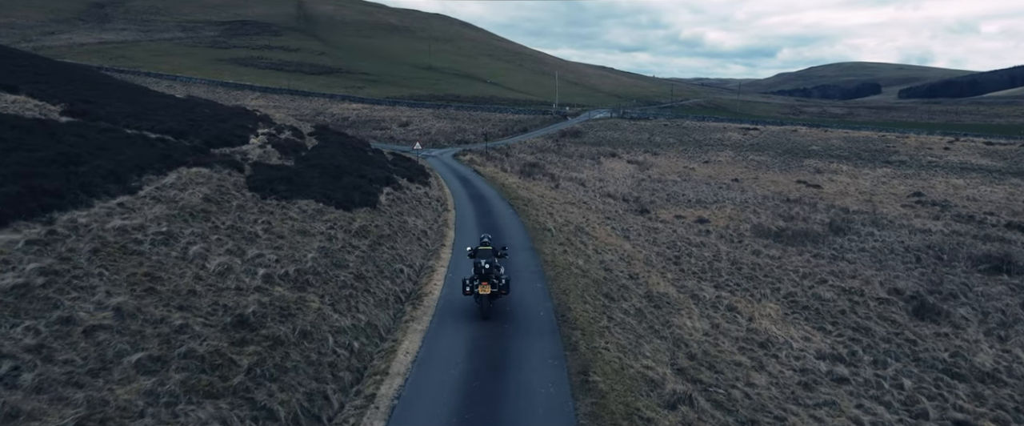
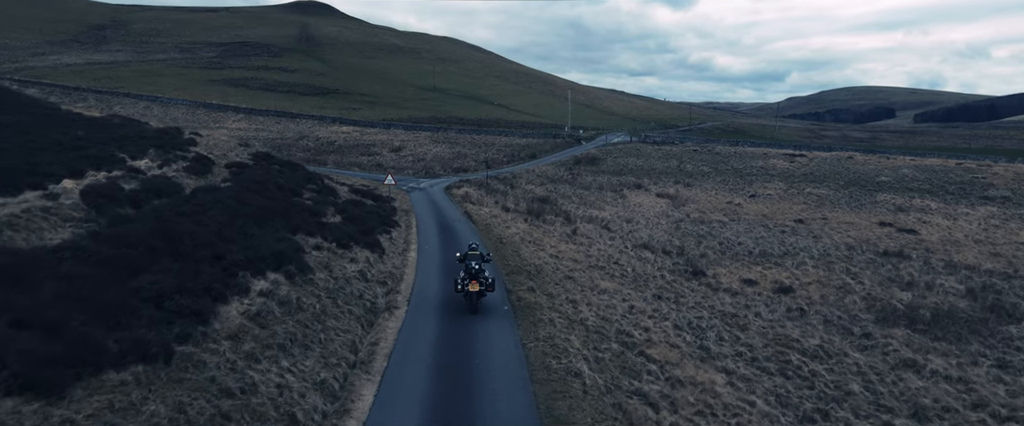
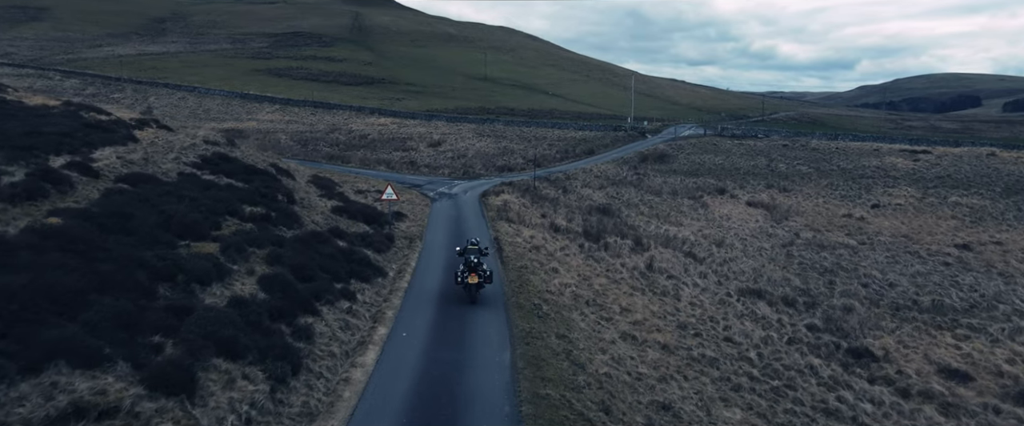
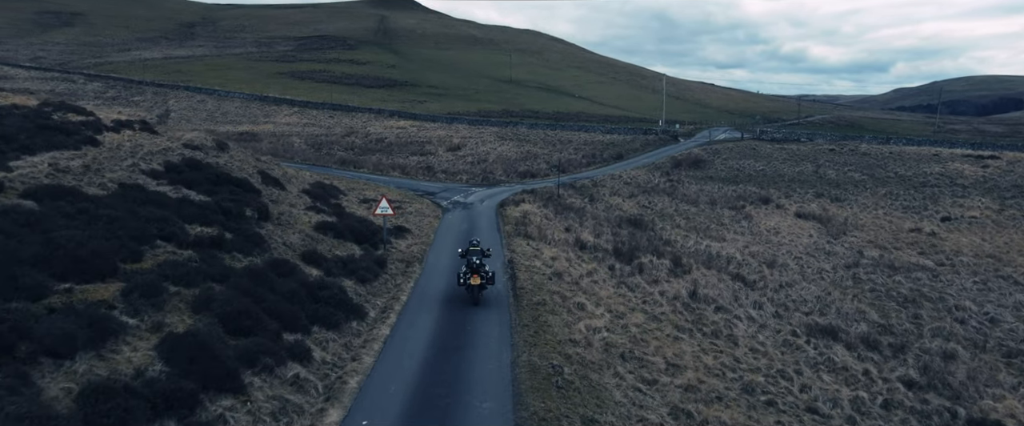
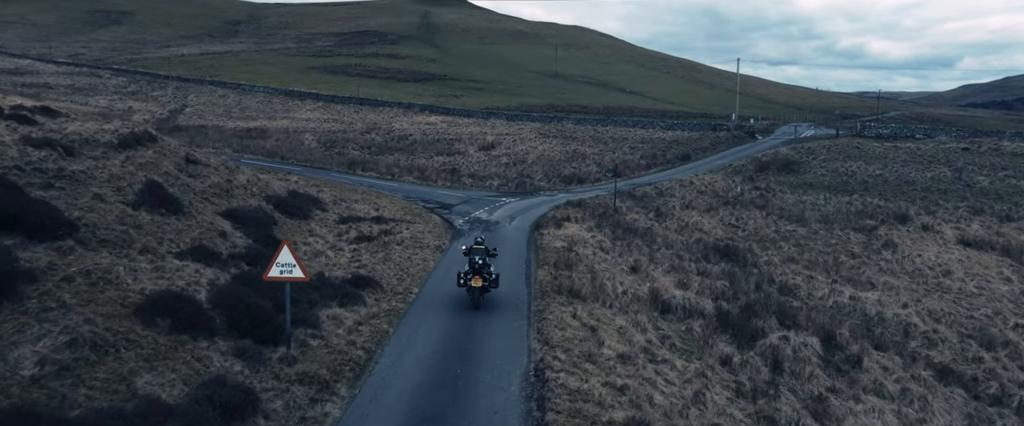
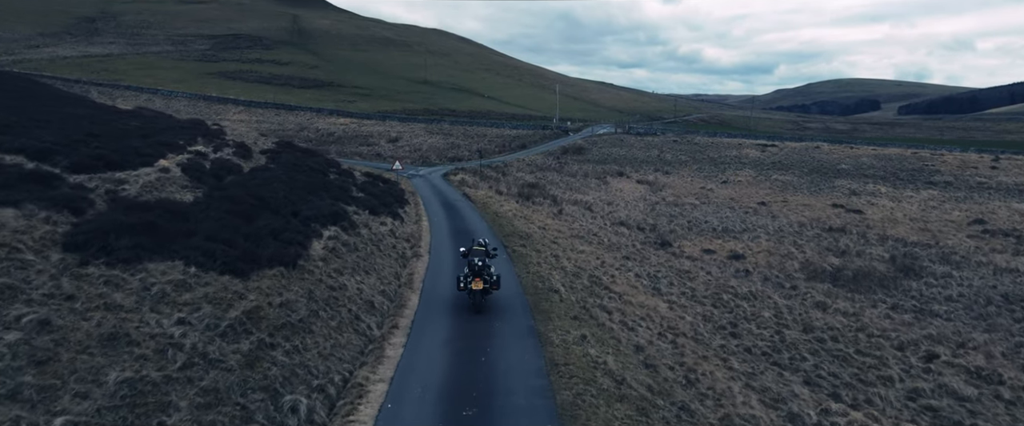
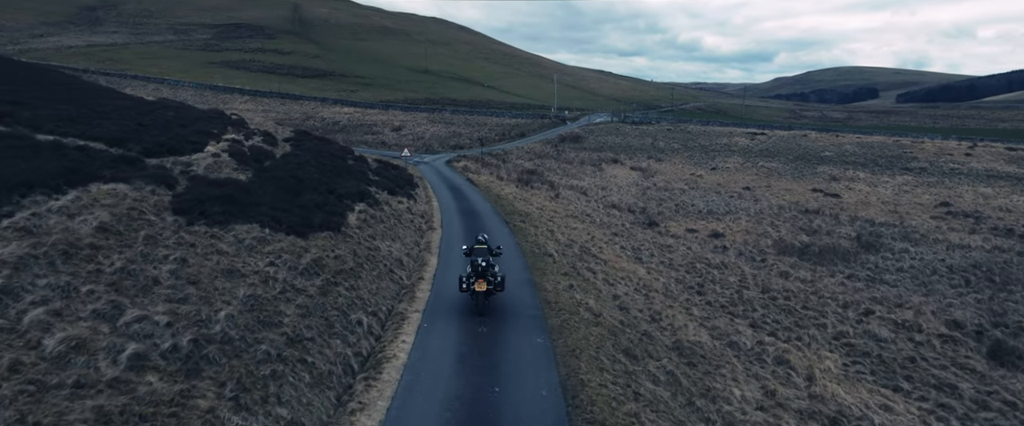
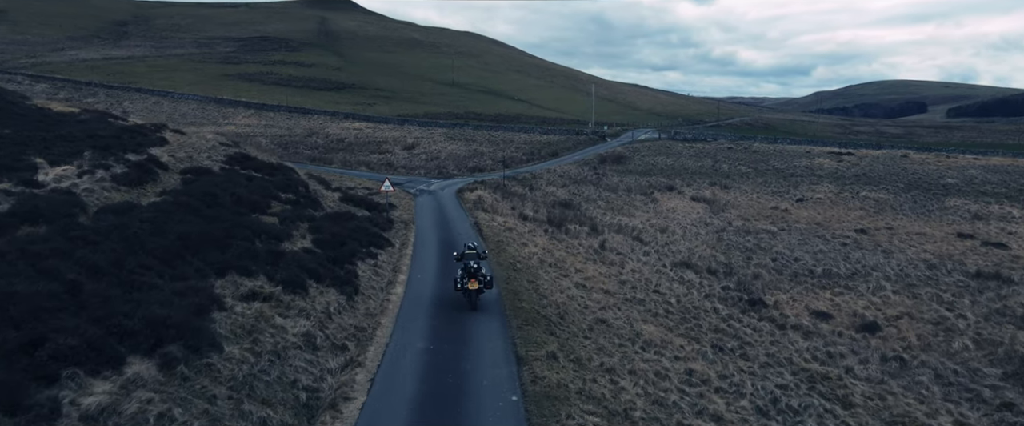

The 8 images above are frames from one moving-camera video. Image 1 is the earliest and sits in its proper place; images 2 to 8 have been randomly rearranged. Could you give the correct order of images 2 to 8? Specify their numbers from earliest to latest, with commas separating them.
7, 6, 2, 8, 3, 4, 5
